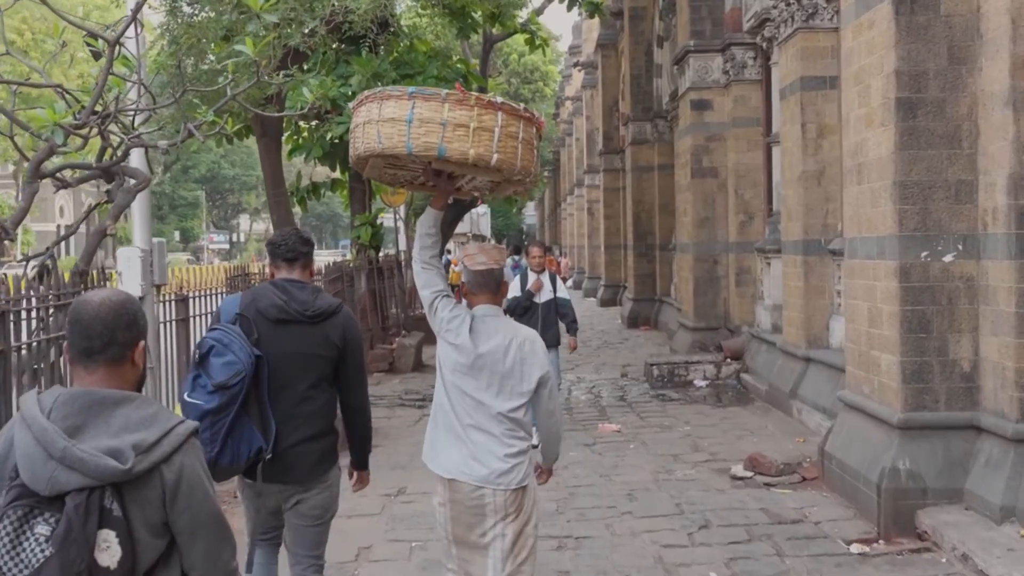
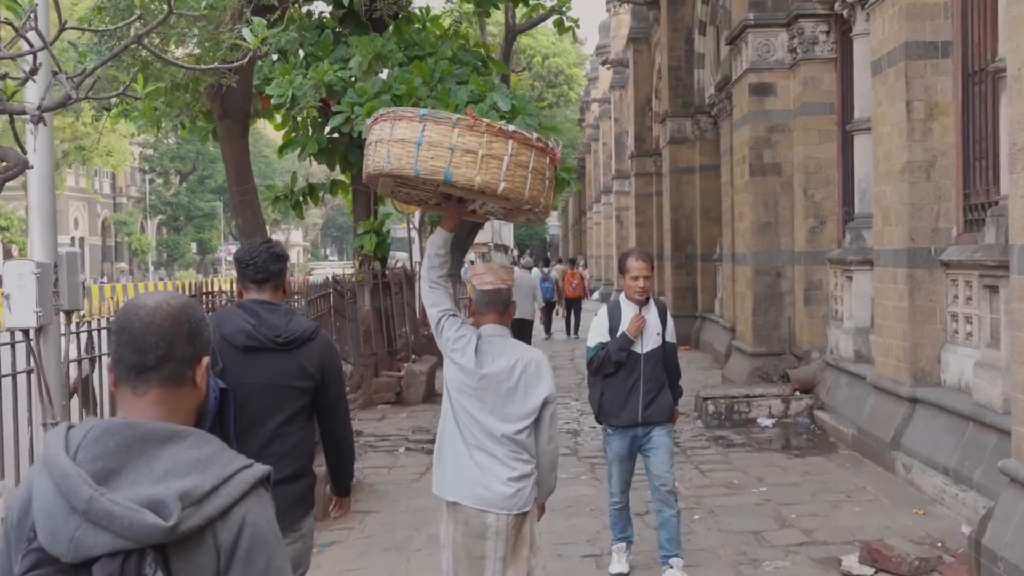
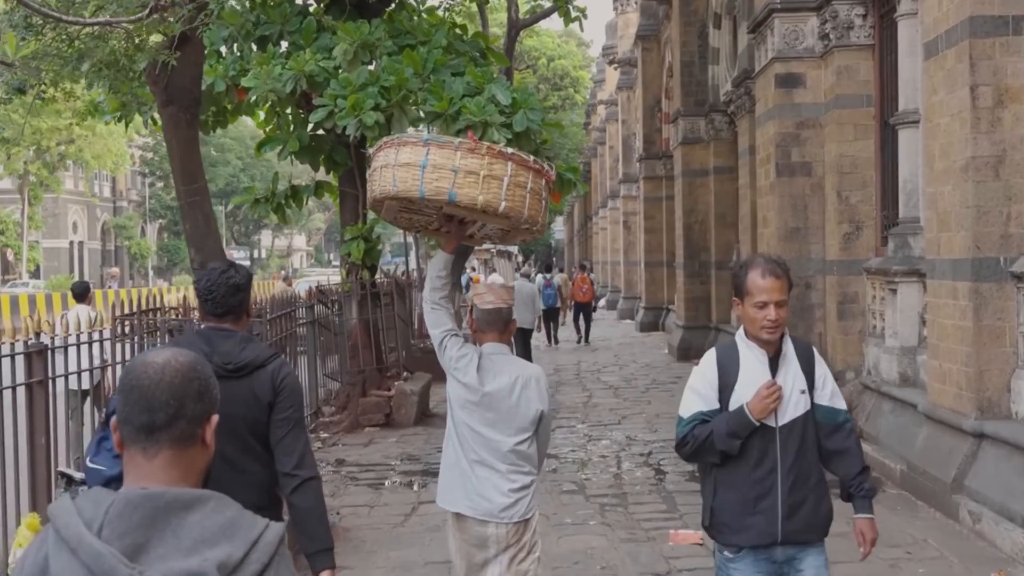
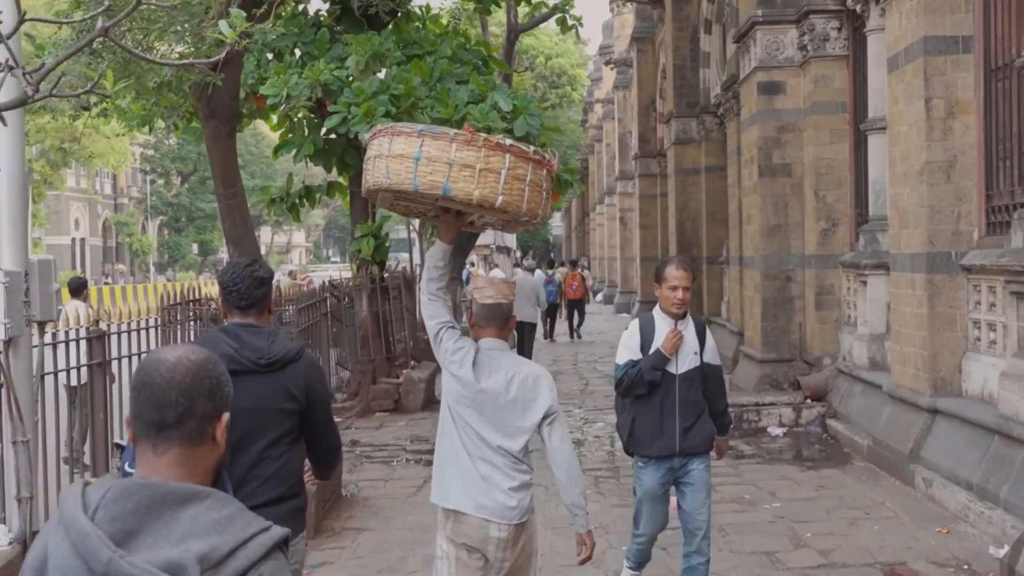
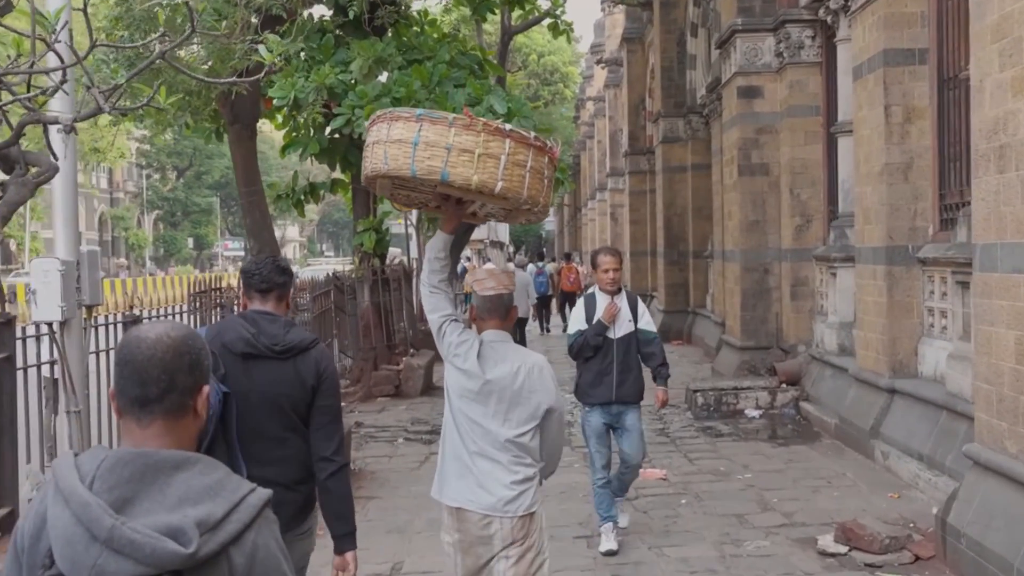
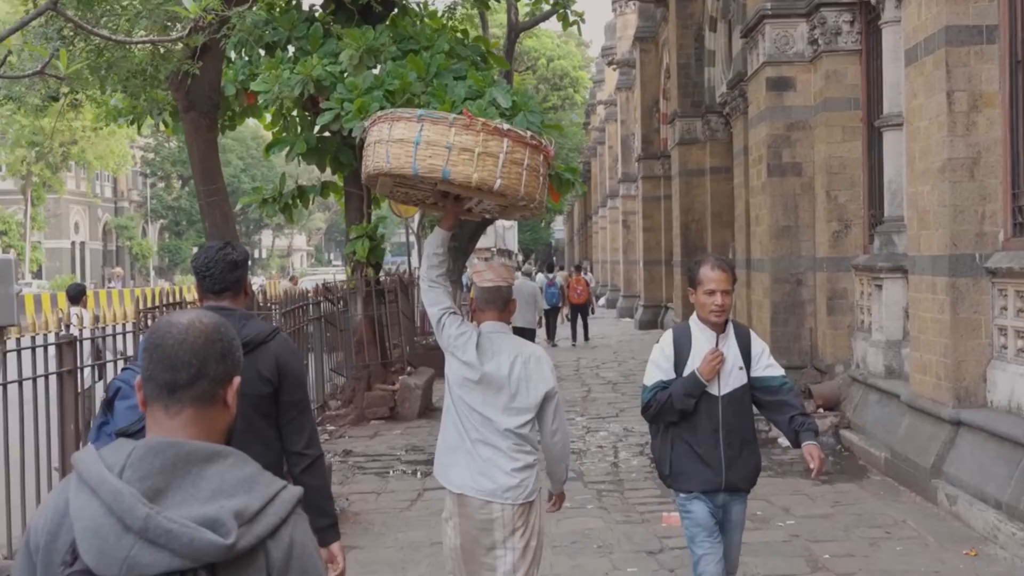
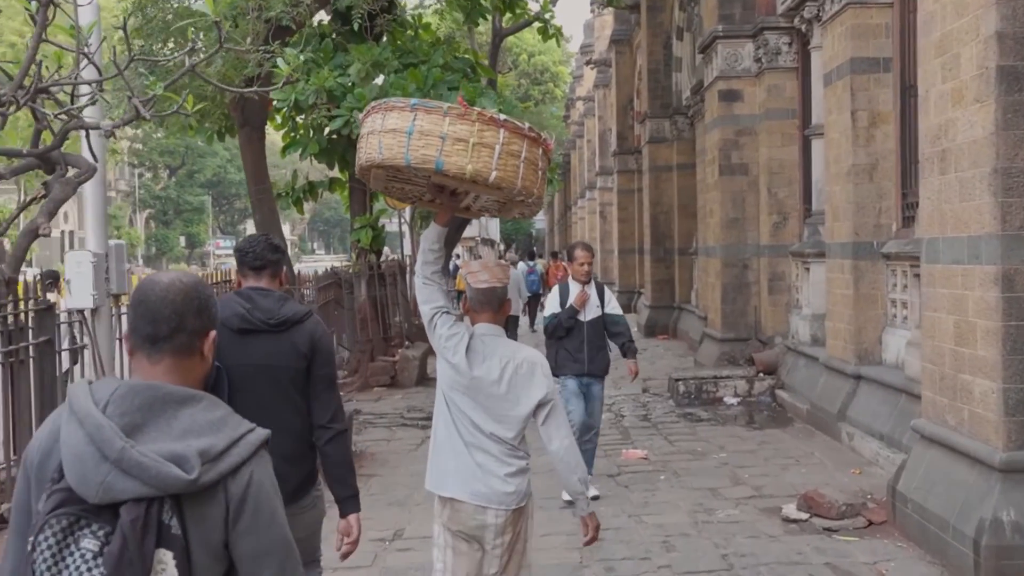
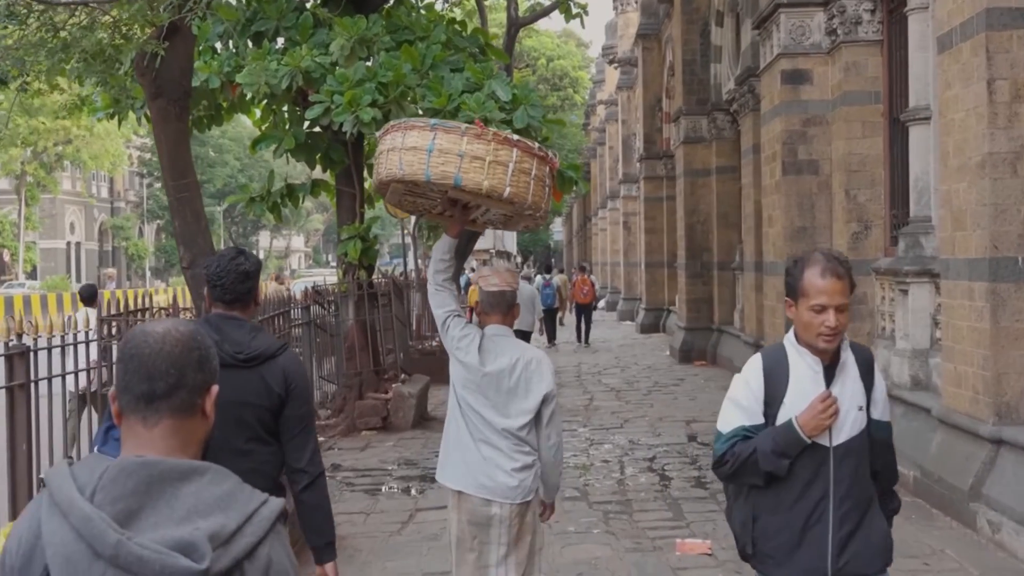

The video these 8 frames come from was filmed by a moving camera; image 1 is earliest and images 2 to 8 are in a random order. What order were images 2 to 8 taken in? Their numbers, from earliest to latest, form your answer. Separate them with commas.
7, 5, 2, 4, 6, 3, 8
